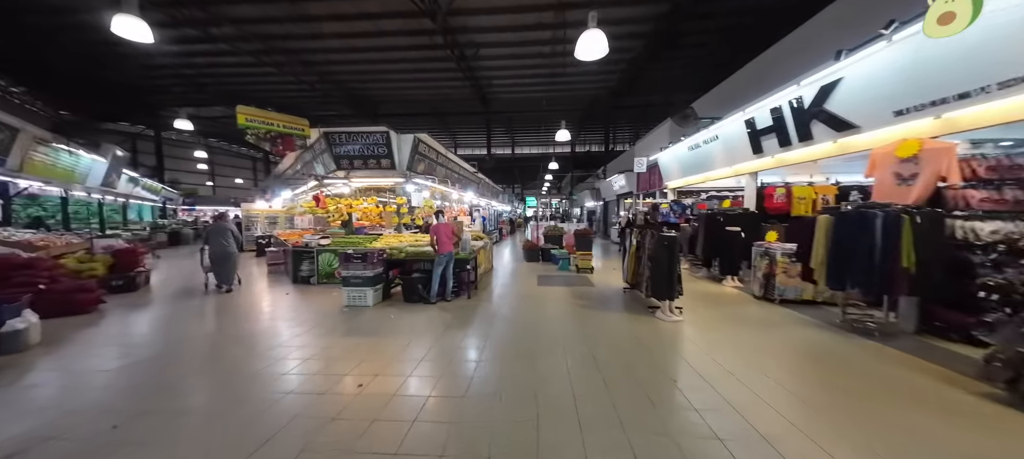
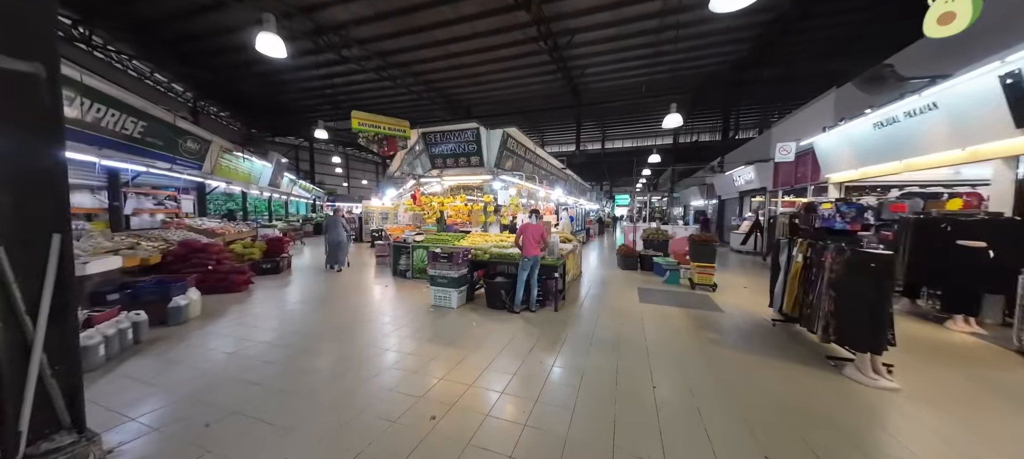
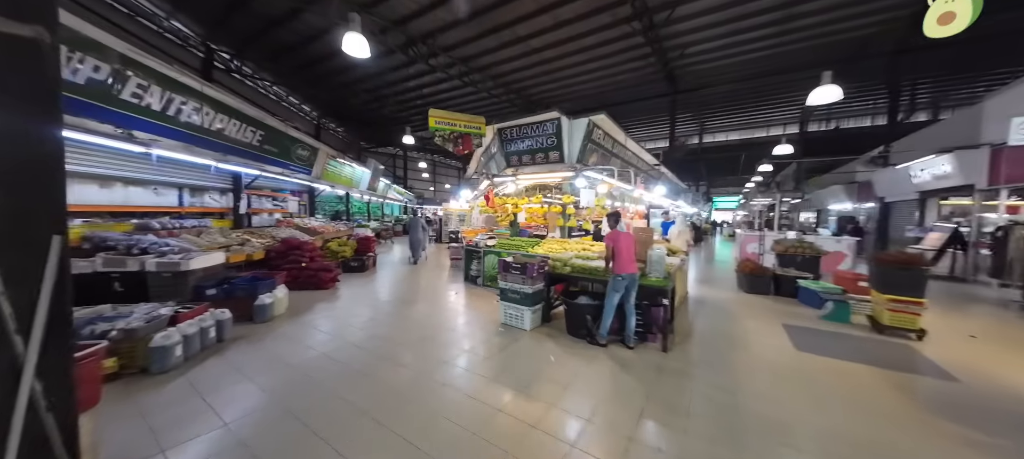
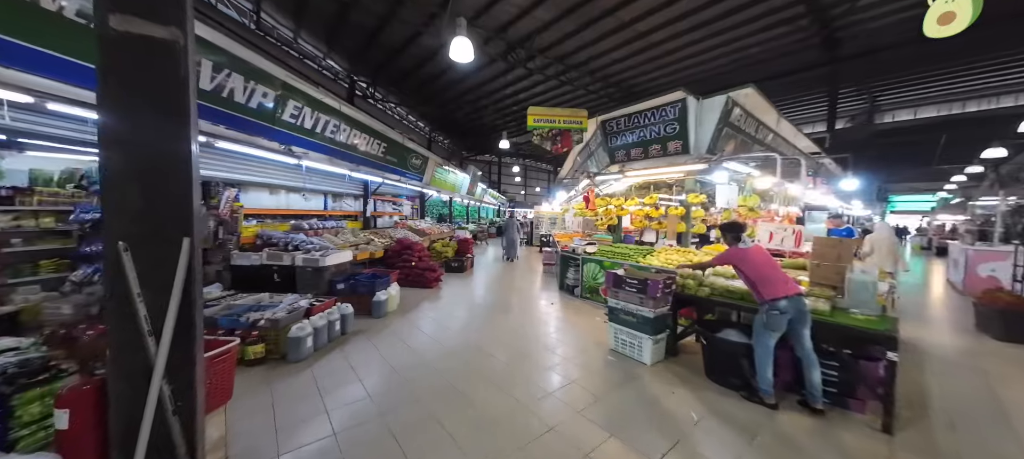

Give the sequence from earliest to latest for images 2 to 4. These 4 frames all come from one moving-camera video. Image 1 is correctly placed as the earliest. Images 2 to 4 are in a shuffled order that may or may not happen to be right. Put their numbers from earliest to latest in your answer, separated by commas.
2, 3, 4
